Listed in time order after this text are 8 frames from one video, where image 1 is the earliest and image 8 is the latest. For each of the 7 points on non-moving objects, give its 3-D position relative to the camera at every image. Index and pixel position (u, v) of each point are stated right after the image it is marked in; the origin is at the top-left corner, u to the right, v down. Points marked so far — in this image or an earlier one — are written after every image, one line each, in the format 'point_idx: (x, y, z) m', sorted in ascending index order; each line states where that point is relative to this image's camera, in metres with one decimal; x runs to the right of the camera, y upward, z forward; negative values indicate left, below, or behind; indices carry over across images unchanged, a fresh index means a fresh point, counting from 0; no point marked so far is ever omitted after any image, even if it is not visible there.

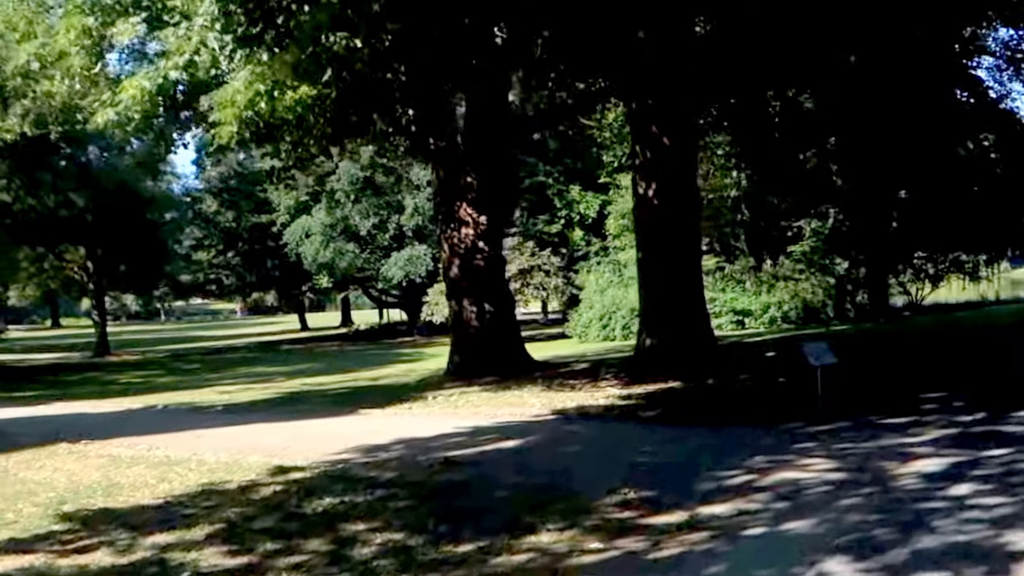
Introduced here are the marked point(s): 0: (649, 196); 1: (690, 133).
0: (+1.6, +1.0, +14.3) m
1: (+2.1, +1.8, +14.4) m
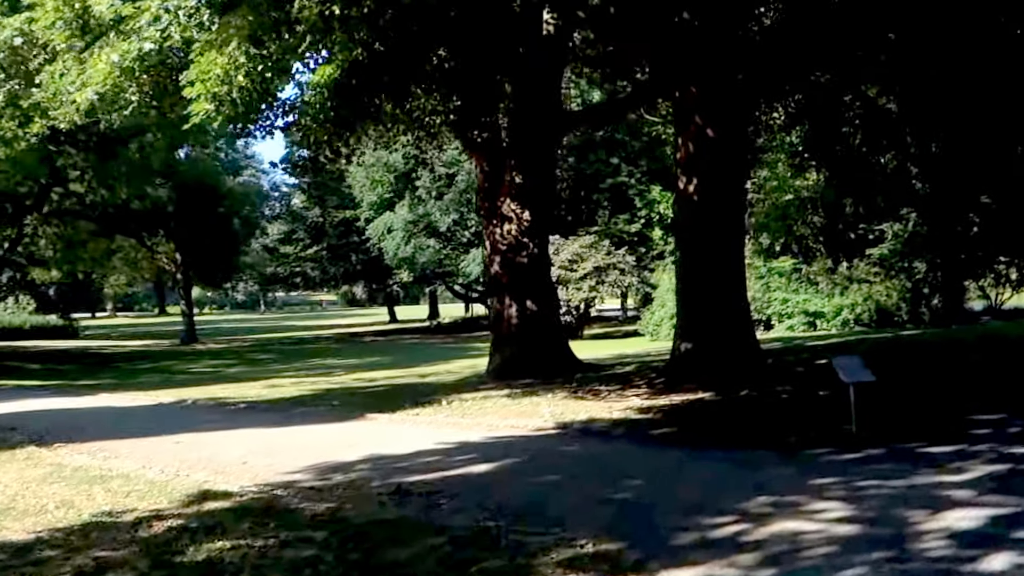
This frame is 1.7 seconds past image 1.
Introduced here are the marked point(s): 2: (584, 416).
0: (+1.9, +1.0, +13.0) m
1: (+2.4, +1.8, +13.0) m
2: (+0.6, -1.1, +10.0) m
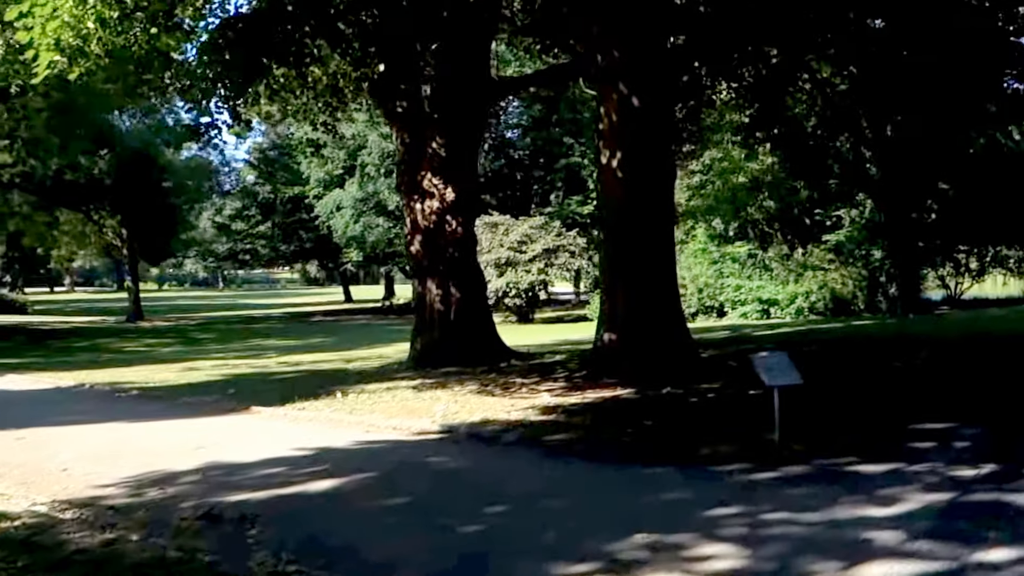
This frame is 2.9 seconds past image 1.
0: (+1.0, +1.2, +11.8) m
1: (+1.5, +1.9, +11.8) m
2: (-0.3, -0.9, +8.9) m
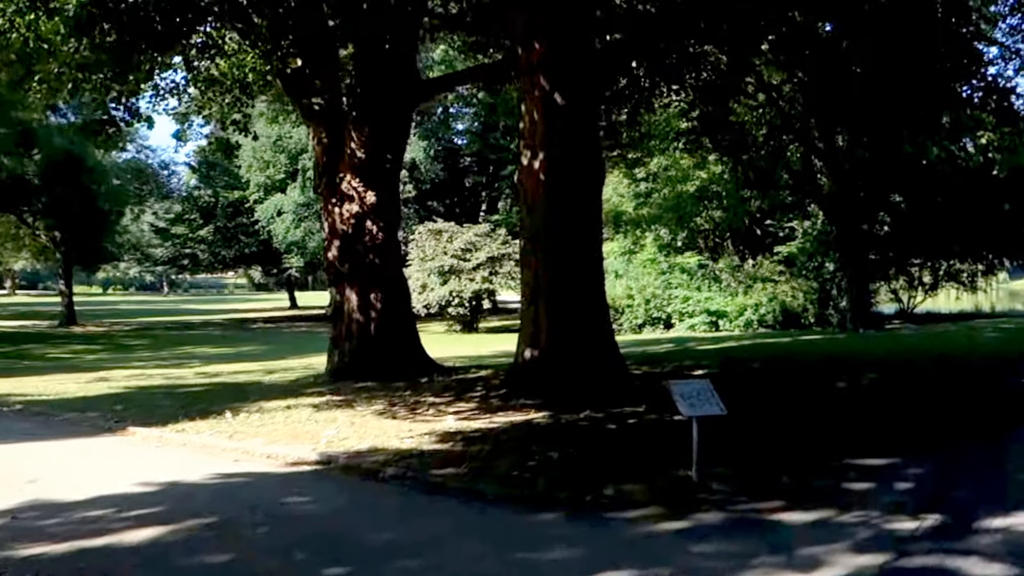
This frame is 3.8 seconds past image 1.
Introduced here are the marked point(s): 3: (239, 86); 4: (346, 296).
0: (+0.2, +1.1, +10.9) m
1: (+0.7, +1.8, +10.9) m
2: (-1.0, -1.0, +7.9) m
3: (-3.8, +2.8, +16.8) m
4: (-2.0, -0.1, +14.6) m
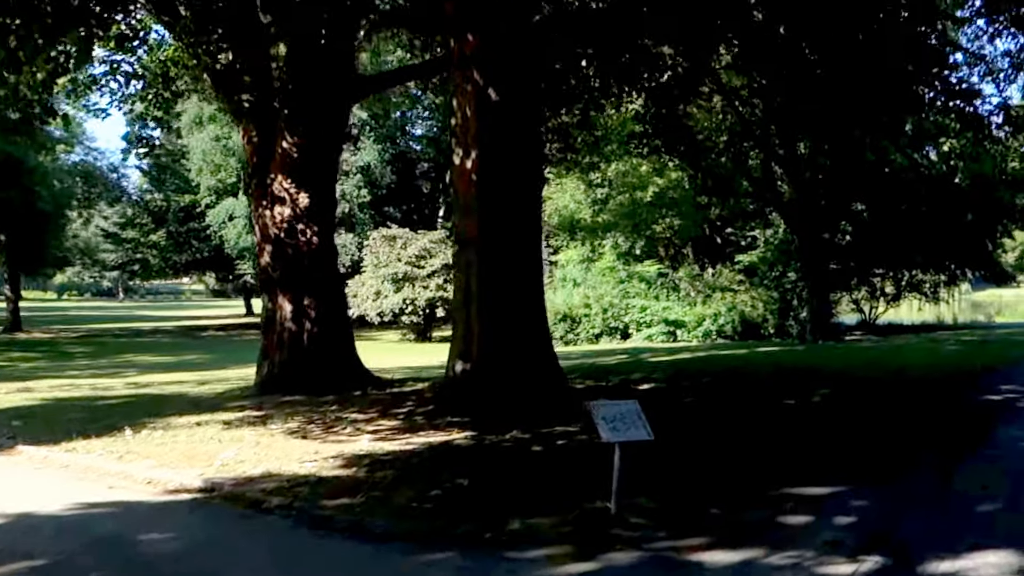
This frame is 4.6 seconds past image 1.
0: (-0.4, +1.0, +10.1) m
1: (+0.1, +1.7, +10.2) m
2: (-1.5, -1.1, +7.1) m
3: (-4.6, +2.7, +15.9) m
4: (-2.7, -0.2, +13.8) m
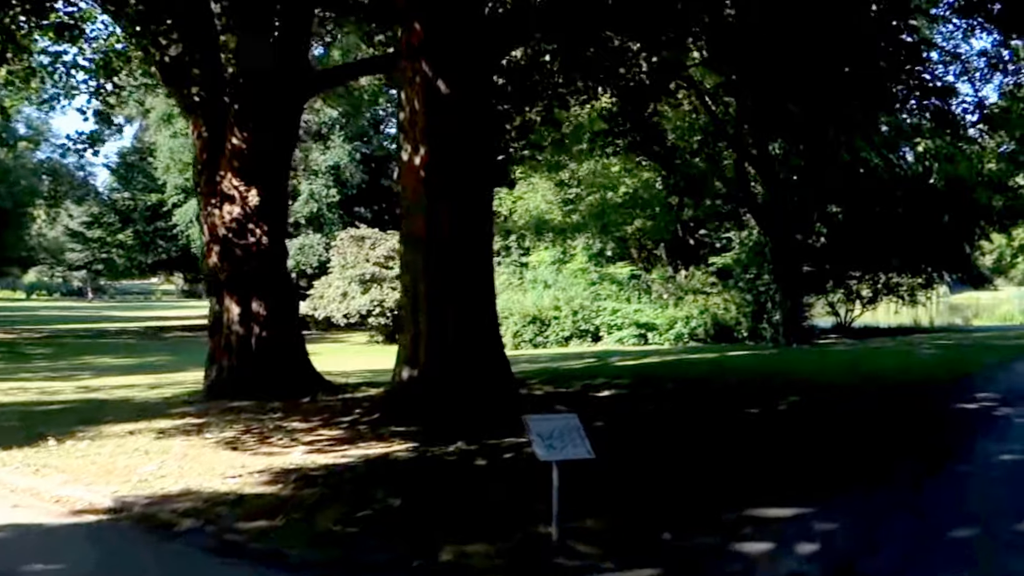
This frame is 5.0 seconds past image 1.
0: (-0.8, +1.0, +9.6) m
1: (-0.2, +1.7, +9.7) m
2: (-1.8, -1.1, +6.6) m
3: (-5.1, +2.7, +15.4) m
4: (-3.1, -0.2, +13.2) m
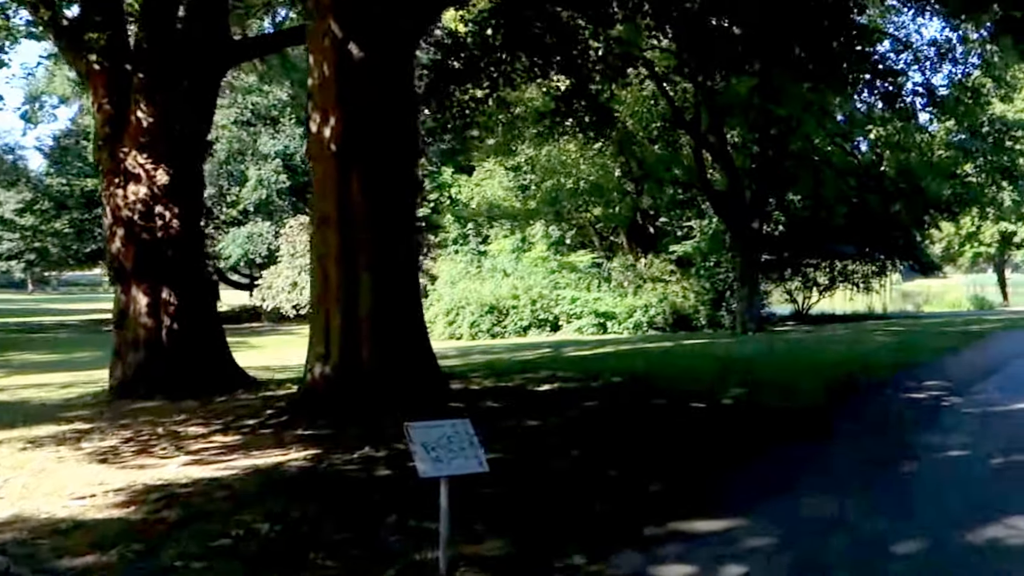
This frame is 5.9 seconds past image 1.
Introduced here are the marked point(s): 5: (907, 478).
0: (-1.3, +1.1, +8.6) m
1: (-0.8, +1.8, +8.7) m
2: (-2.3, -1.0, +5.5) m
3: (-5.8, +2.8, +14.2) m
4: (-3.8, -0.1, +12.1) m
5: (+2.0, -0.9, +6.1) m
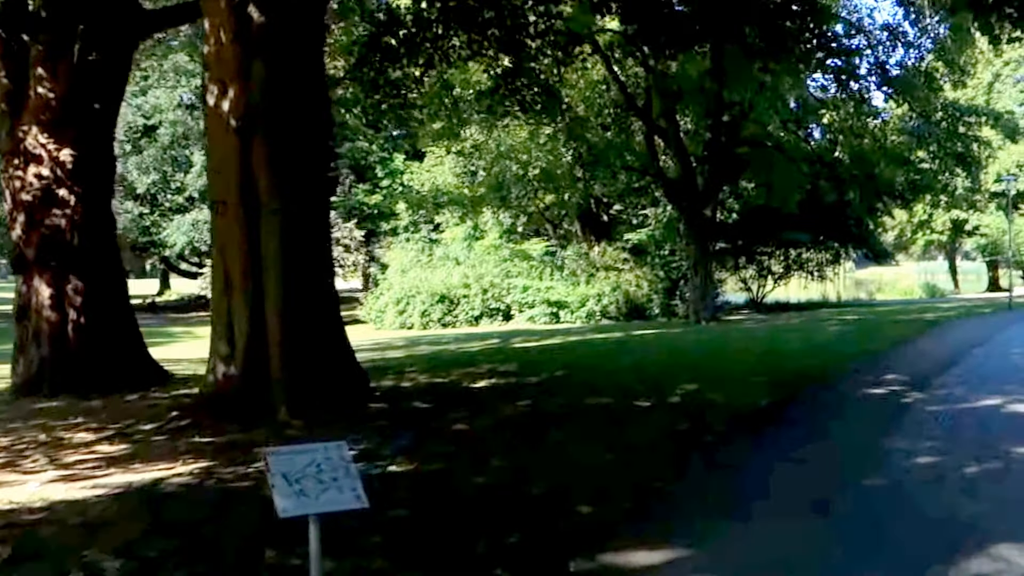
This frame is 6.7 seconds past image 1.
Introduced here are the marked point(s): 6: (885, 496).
0: (-1.8, +1.2, +7.7) m
1: (-1.3, +1.9, +7.8) m
2: (-2.6, -1.0, +4.6) m
3: (-6.5, +3.0, +13.1) m
4: (-4.4, 0.0, +11.2) m
5: (+1.6, -0.9, +5.4) m
6: (+1.7, -0.9, +5.3) m
